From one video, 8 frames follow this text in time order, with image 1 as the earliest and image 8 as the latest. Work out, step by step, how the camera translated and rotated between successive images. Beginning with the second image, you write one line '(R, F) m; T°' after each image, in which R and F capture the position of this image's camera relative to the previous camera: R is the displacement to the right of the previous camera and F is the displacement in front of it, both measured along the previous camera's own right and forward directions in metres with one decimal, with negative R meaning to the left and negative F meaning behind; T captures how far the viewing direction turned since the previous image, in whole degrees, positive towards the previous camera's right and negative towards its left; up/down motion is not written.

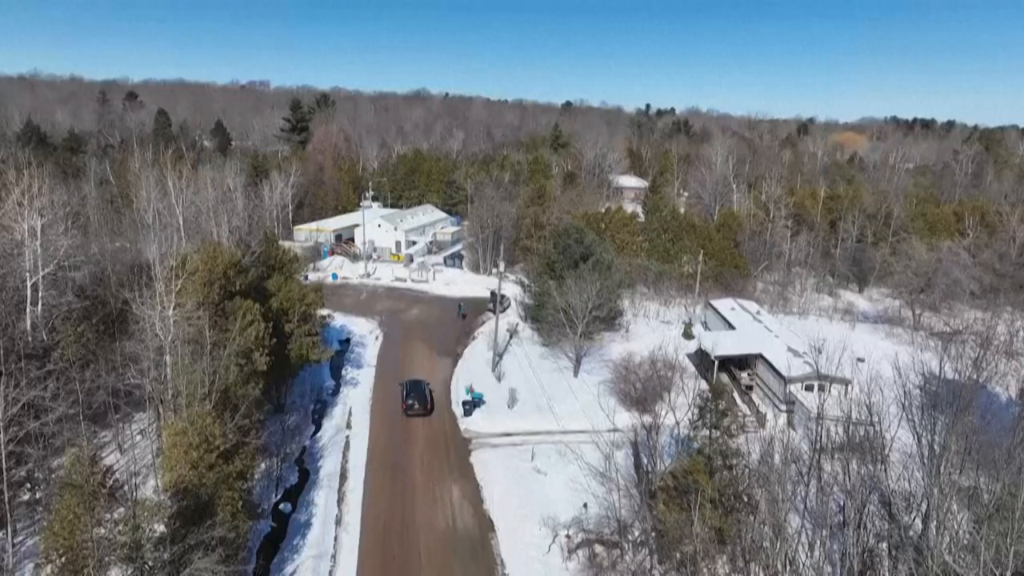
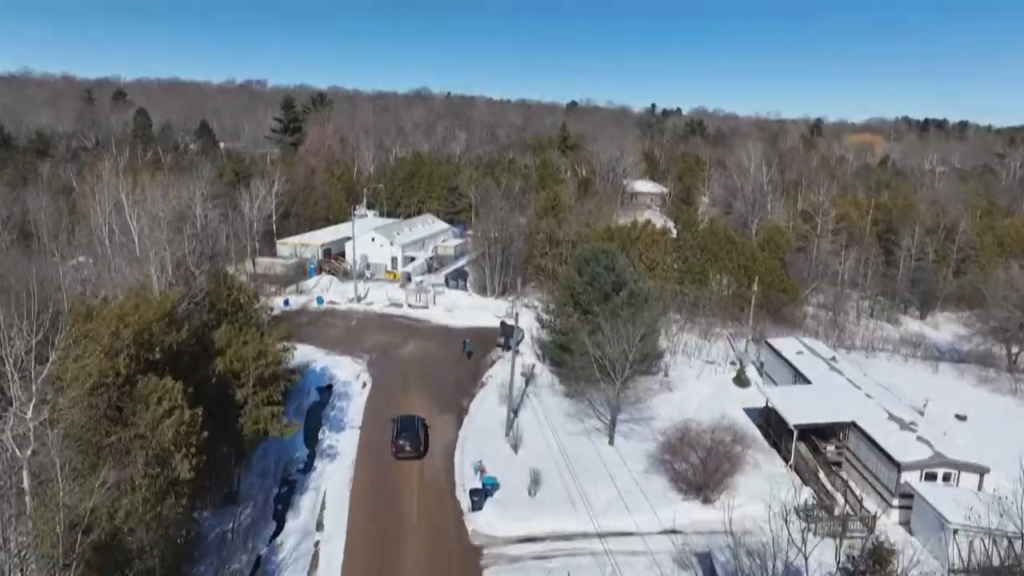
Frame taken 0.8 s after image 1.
(-0.6, +6.5) m; 0°
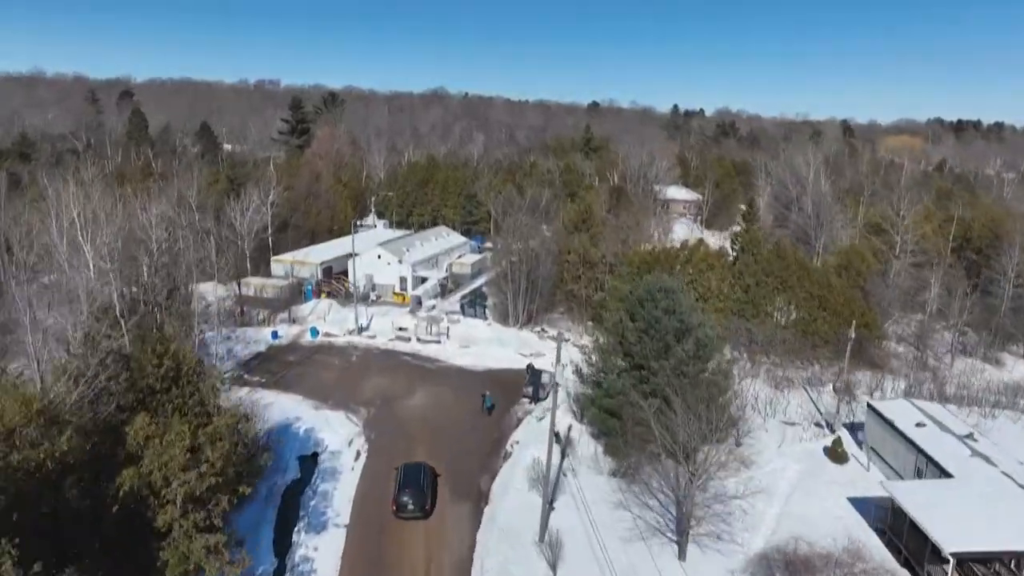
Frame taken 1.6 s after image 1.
(-0.6, +6.5) m; -1°
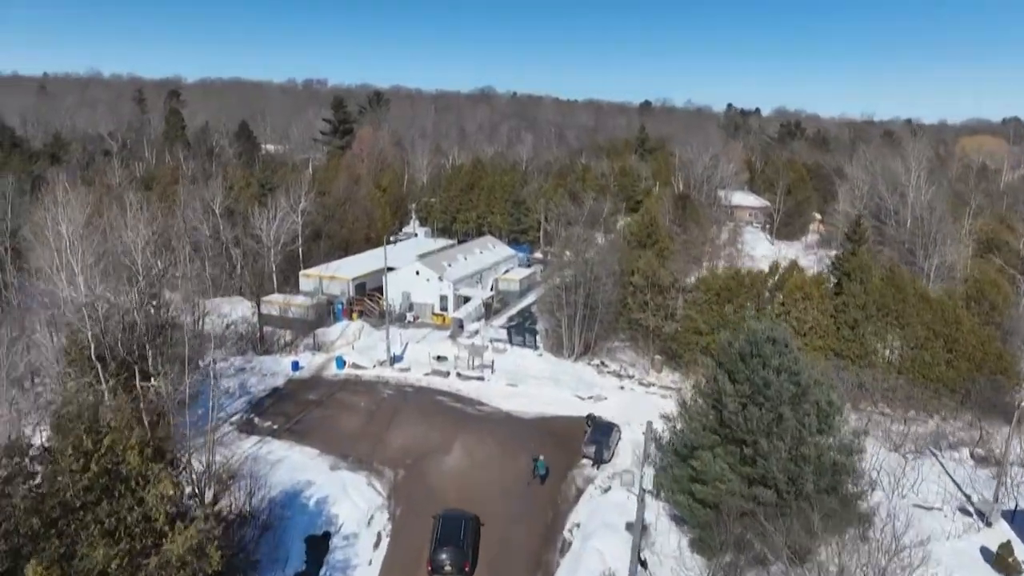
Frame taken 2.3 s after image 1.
(-0.5, +5.2) m; -4°
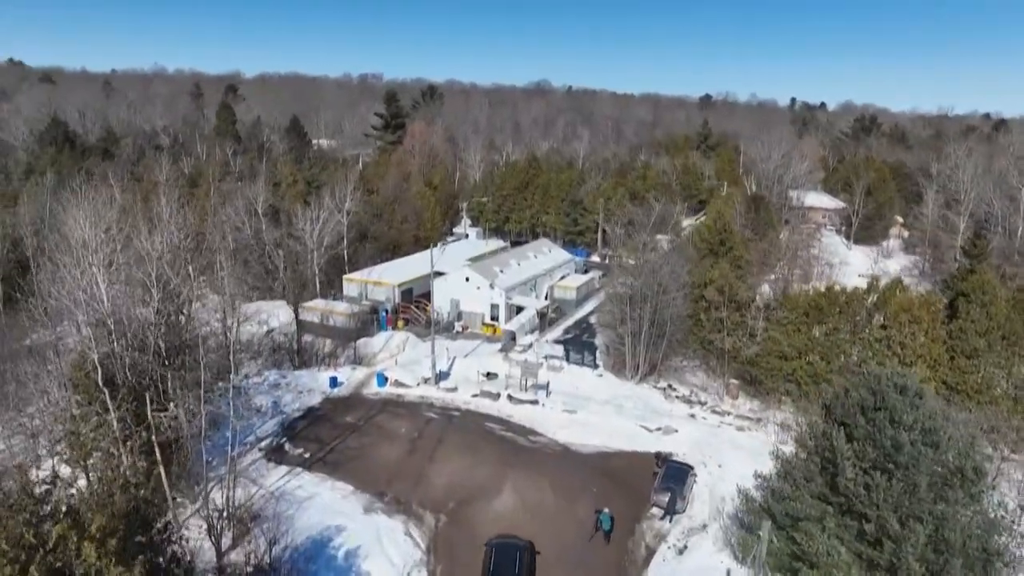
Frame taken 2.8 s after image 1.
(-0.3, +3.1) m; -4°
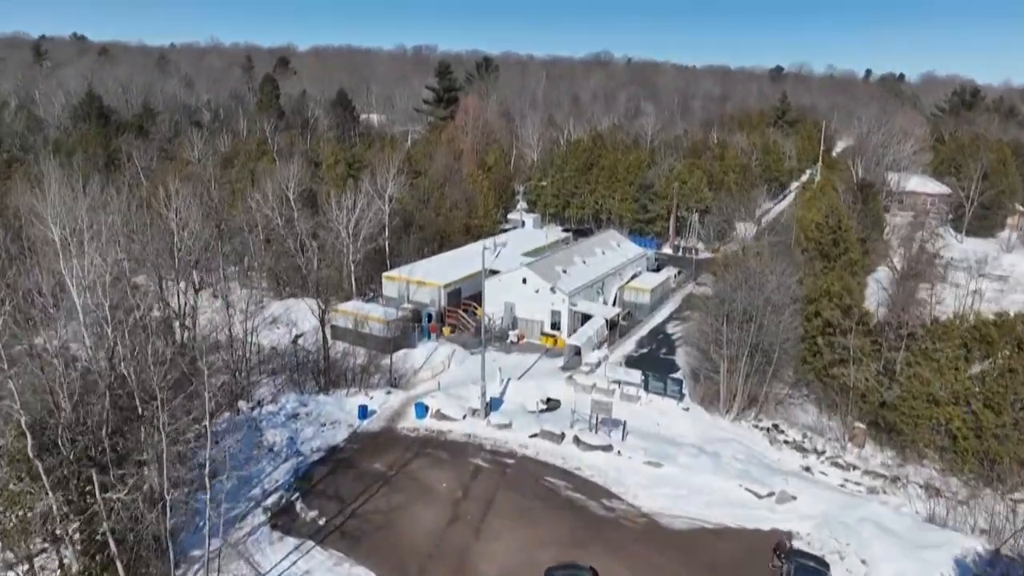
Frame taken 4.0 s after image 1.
(-0.6, +5.6) m; -4°
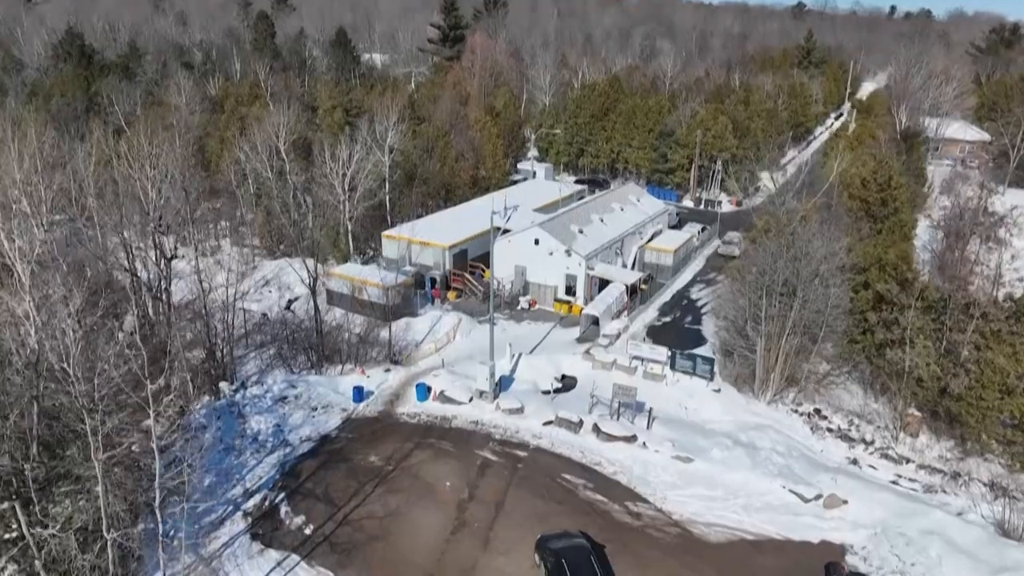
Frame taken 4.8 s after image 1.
(-0.1, +2.8) m; -1°
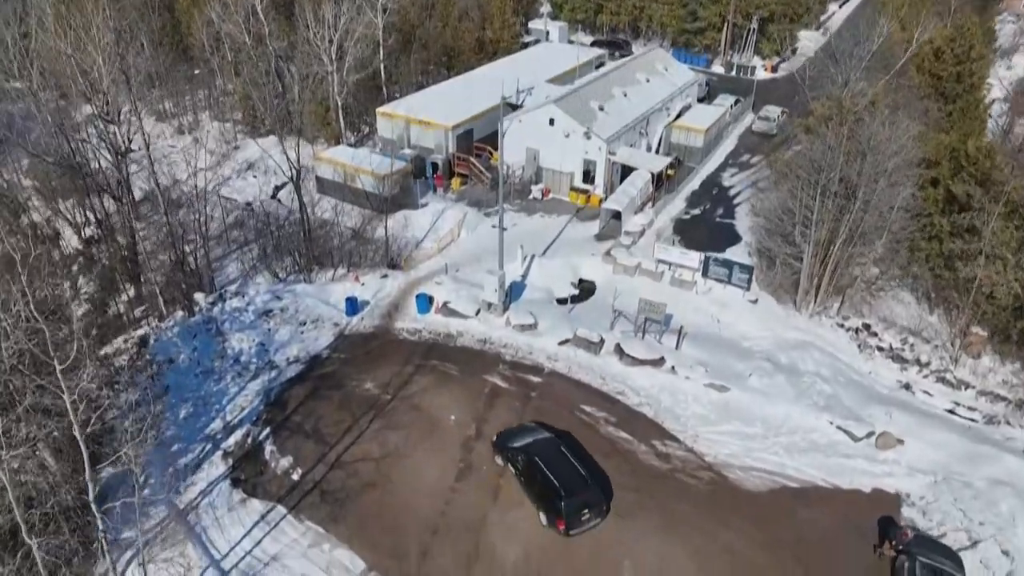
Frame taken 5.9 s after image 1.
(-0.1, +2.9) m; -1°
